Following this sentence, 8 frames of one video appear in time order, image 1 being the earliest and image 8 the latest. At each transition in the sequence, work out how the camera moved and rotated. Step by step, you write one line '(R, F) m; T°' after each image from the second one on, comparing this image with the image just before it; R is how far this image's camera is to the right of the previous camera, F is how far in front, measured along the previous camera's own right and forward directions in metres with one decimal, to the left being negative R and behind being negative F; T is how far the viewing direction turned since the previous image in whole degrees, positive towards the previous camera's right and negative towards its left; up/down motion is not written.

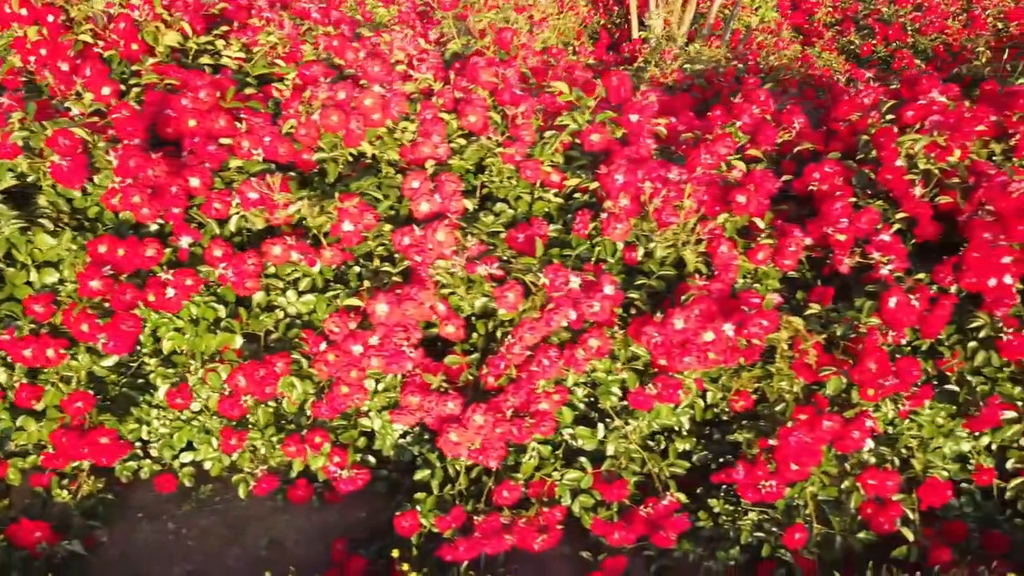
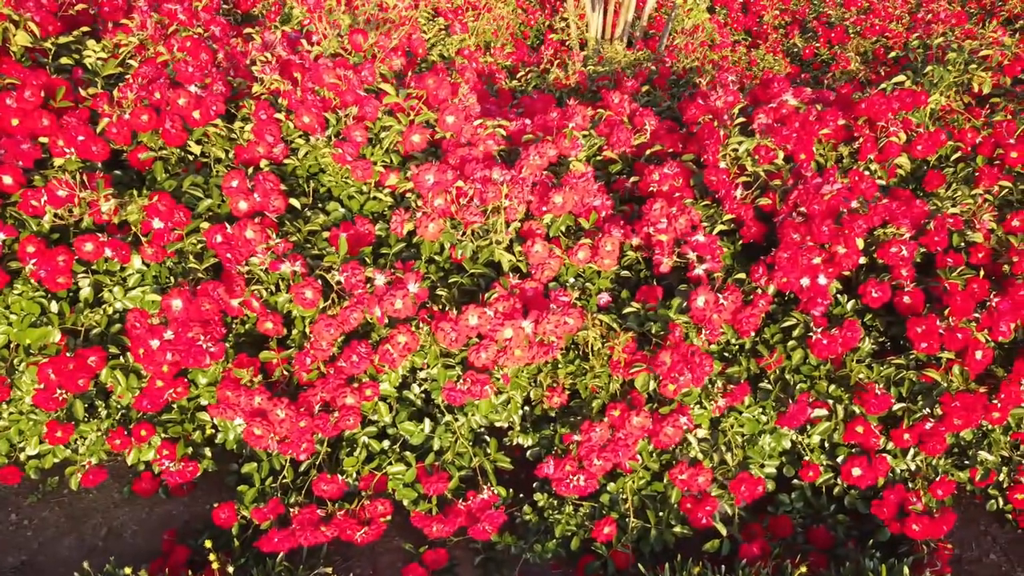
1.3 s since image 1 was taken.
(+0.4, 0.0) m; 0°
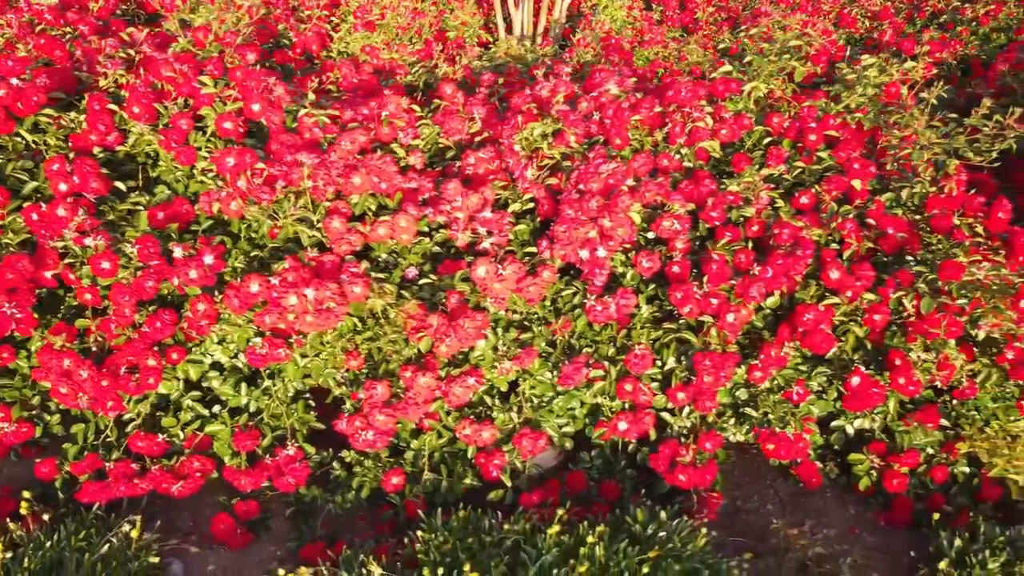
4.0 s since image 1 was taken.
(+0.5, -0.2) m; 0°
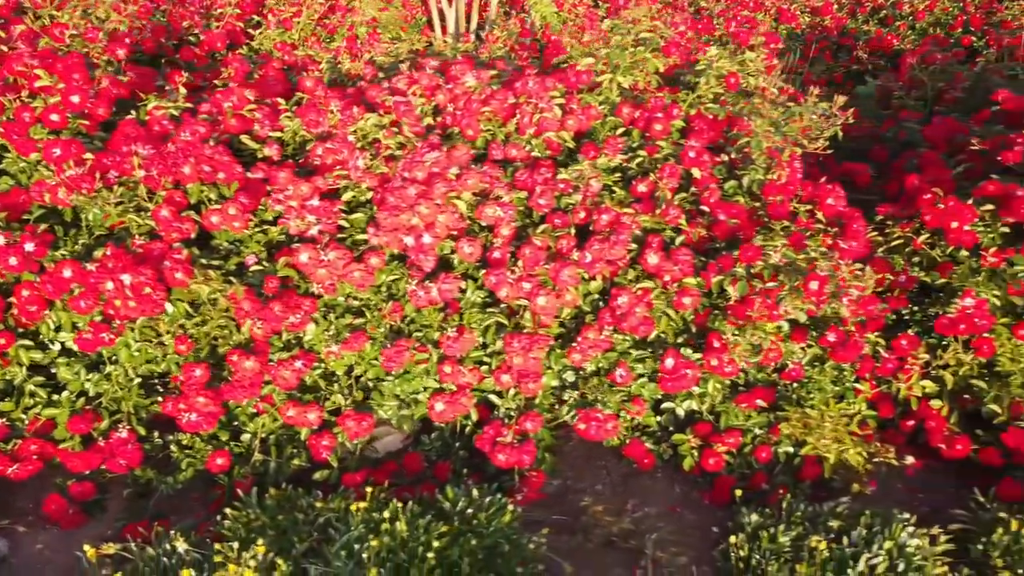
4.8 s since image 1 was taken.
(+0.4, -0.1) m; 0°
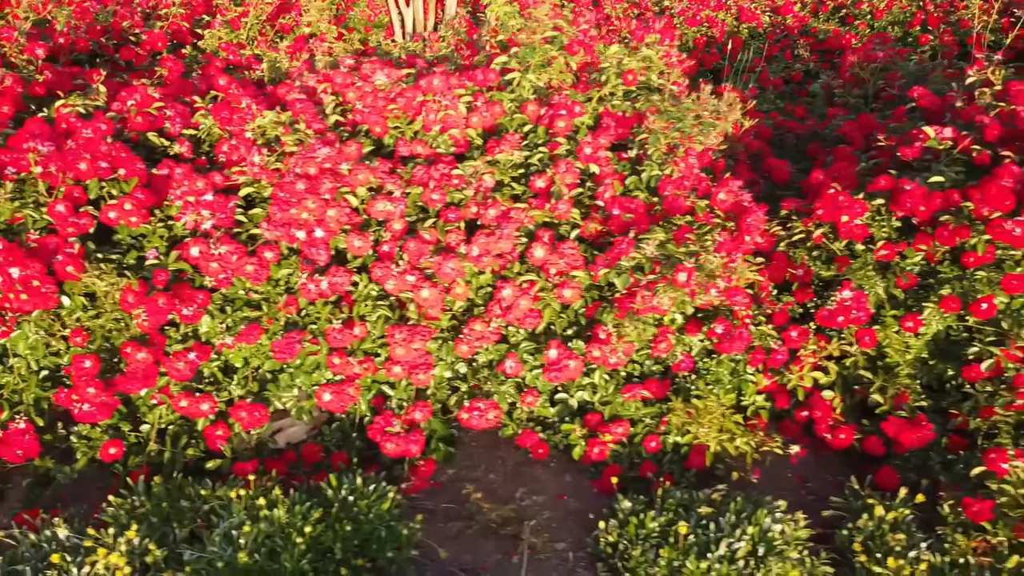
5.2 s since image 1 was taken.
(+0.3, -0.1) m; 0°
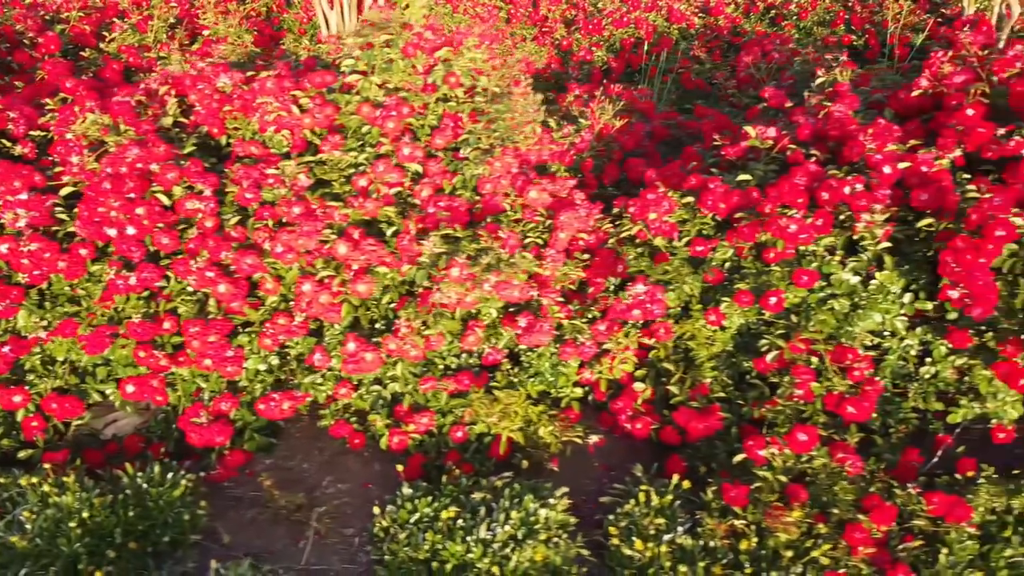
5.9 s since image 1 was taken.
(+0.5, -0.1) m; 0°
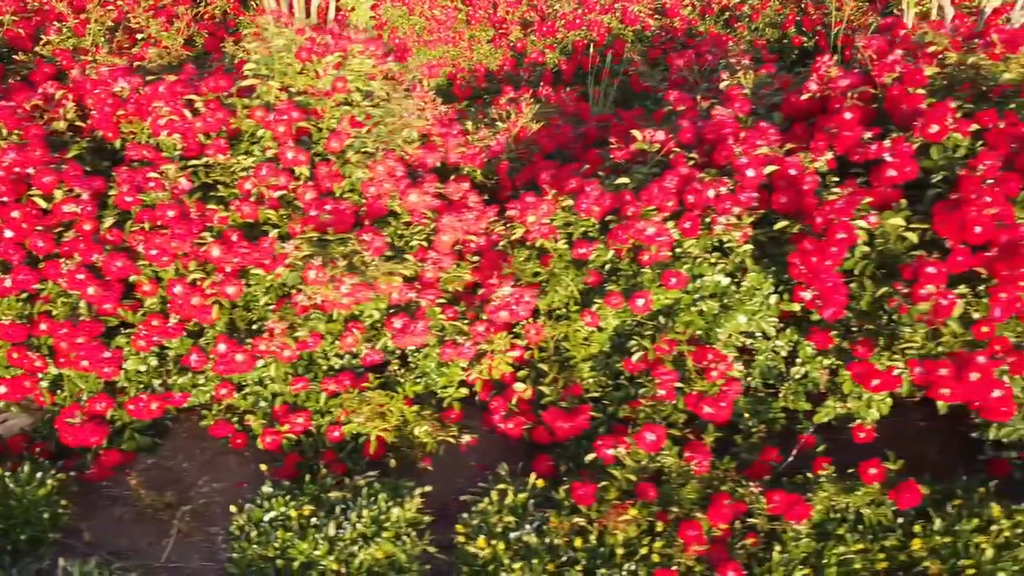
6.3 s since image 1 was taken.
(+0.3, 0.0) m; 0°
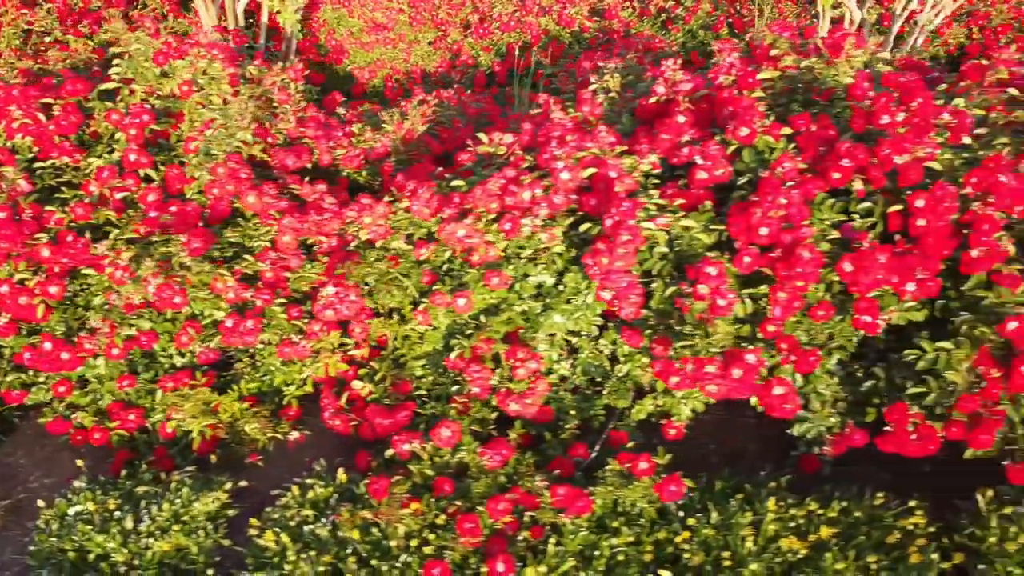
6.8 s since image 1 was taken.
(+0.5, -0.1) m; 0°
